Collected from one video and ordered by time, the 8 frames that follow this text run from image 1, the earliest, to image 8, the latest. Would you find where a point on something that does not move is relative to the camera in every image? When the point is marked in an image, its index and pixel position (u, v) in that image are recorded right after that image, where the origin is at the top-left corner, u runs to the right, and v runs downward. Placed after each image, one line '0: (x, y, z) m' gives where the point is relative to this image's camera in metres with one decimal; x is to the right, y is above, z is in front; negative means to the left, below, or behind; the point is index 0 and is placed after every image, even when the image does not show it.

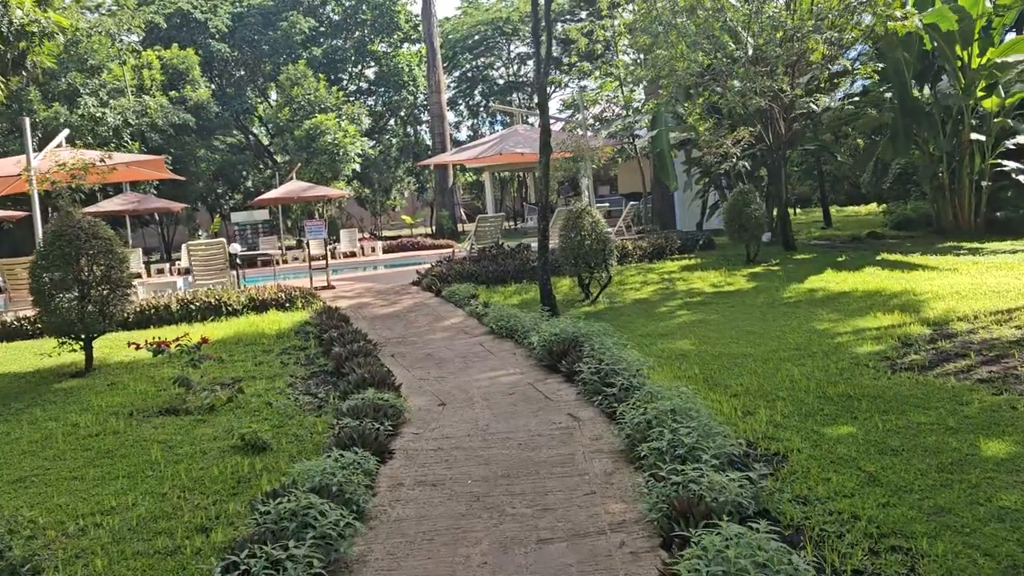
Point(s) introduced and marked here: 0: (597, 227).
0: (+1.0, +0.7, +9.6) m
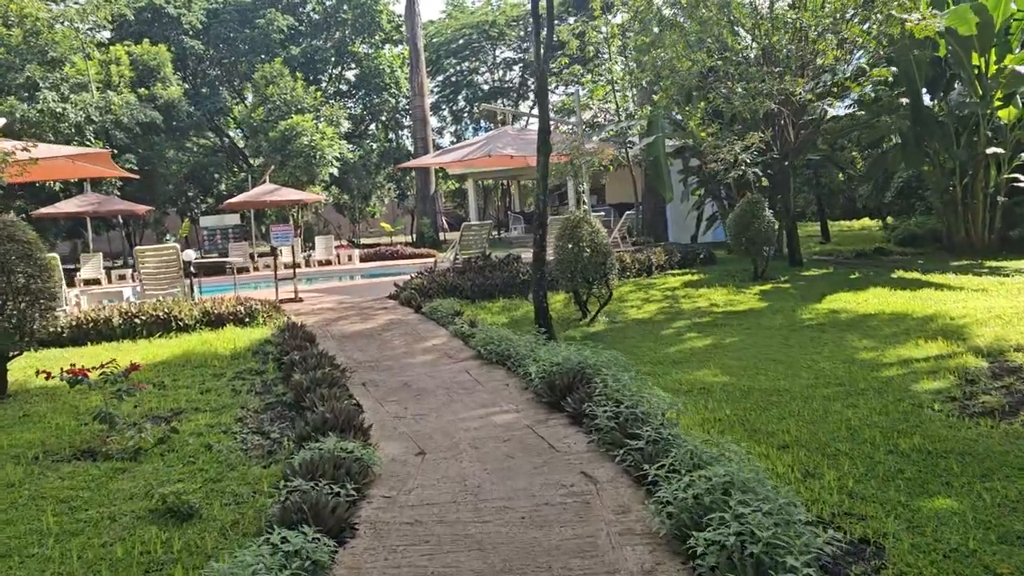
0: (+0.9, +0.5, +8.6) m
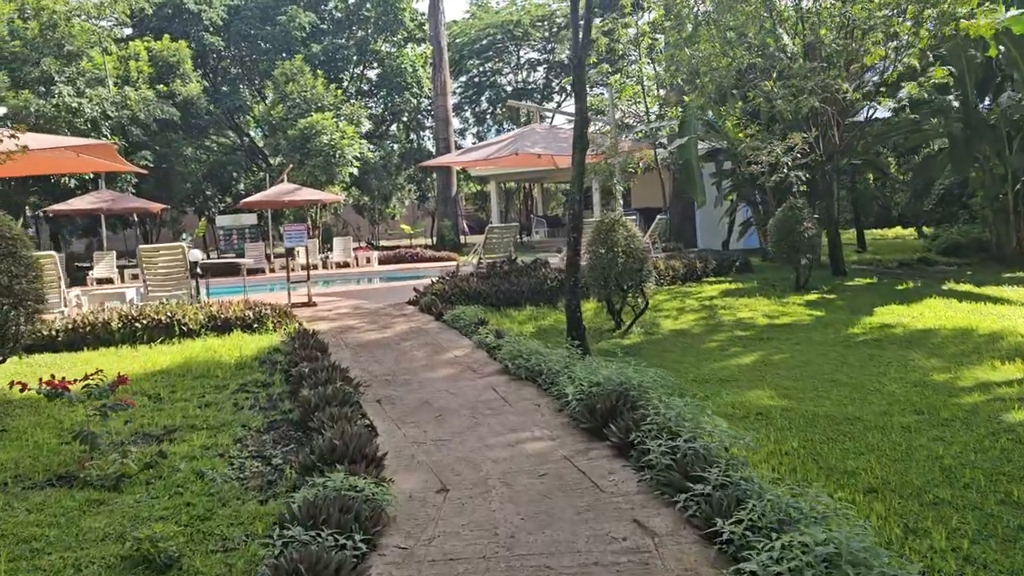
0: (+1.1, +0.4, +7.9) m
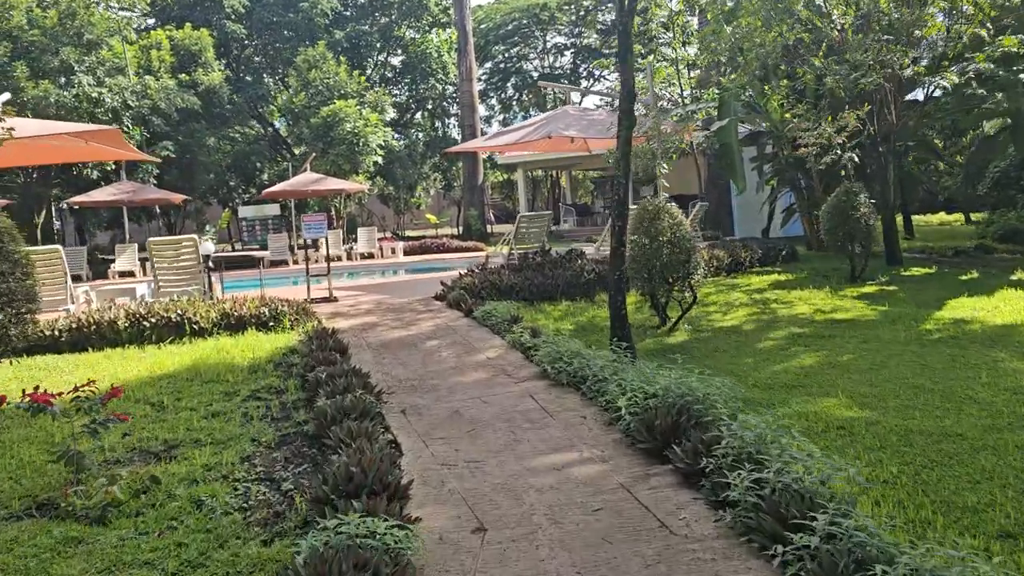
0: (+1.4, +0.5, +7.3) m
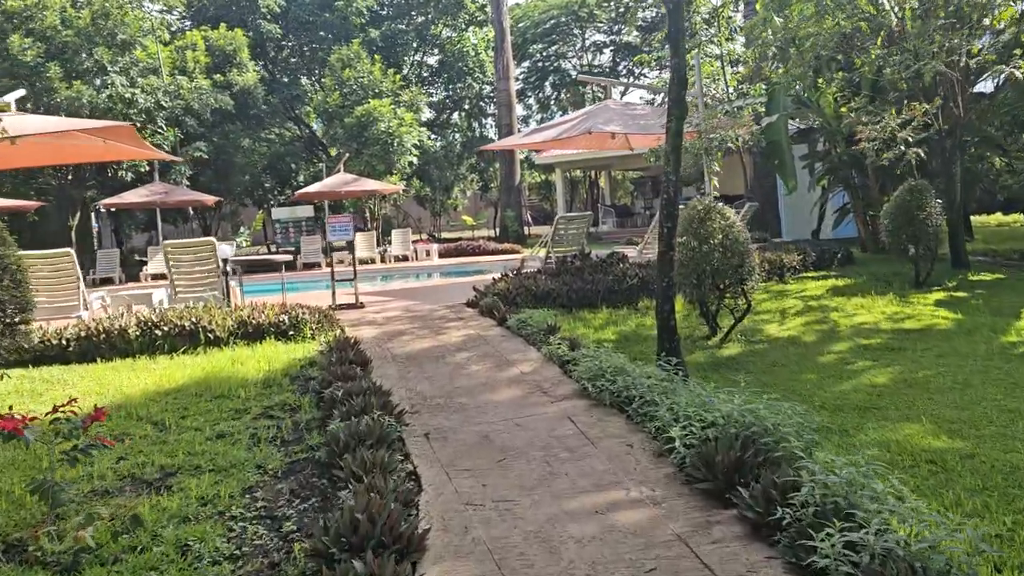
0: (+1.7, +0.4, +6.6) m
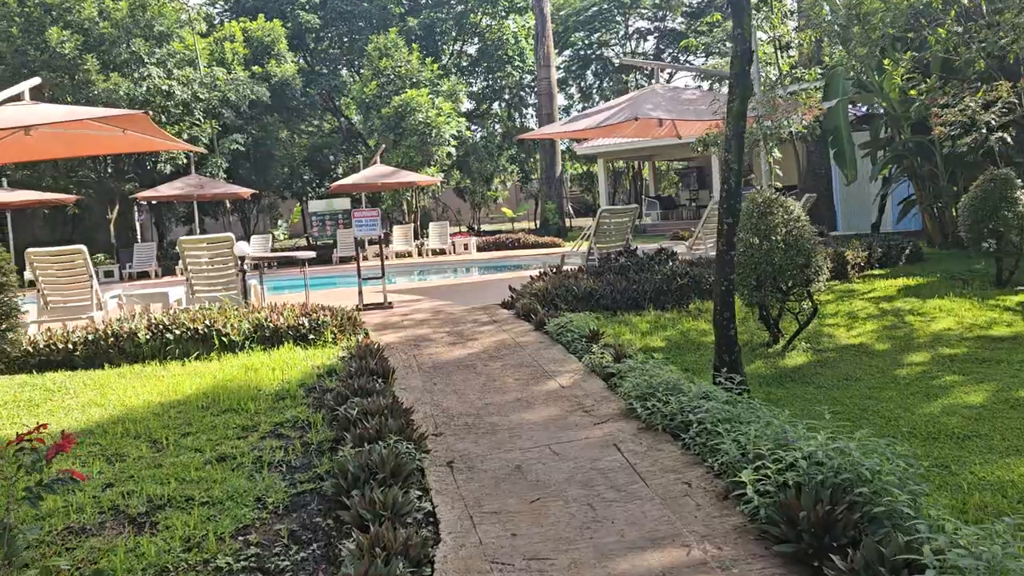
0: (+2.0, +0.4, +5.9) m
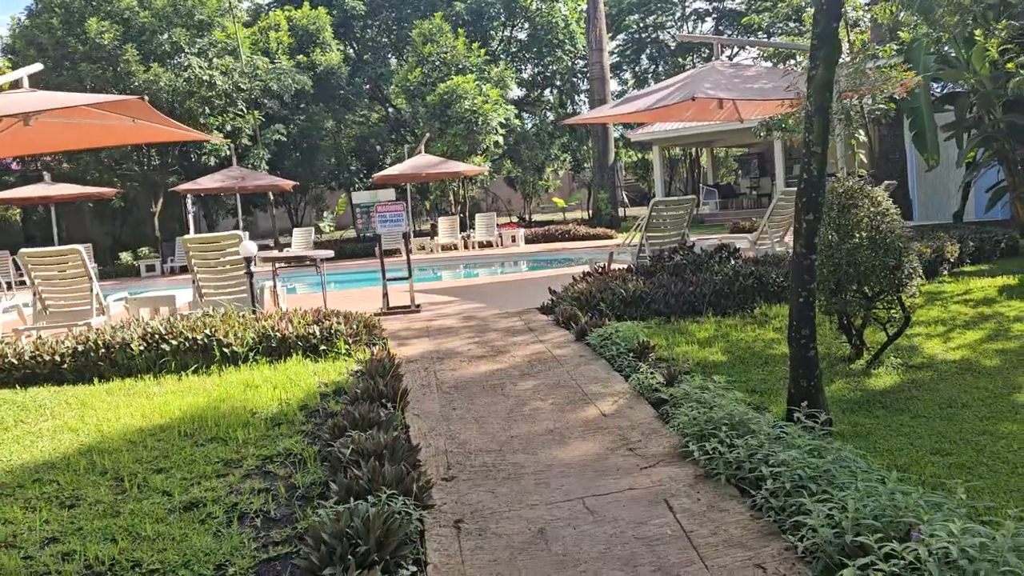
0: (+2.2, +0.4, +5.0) m
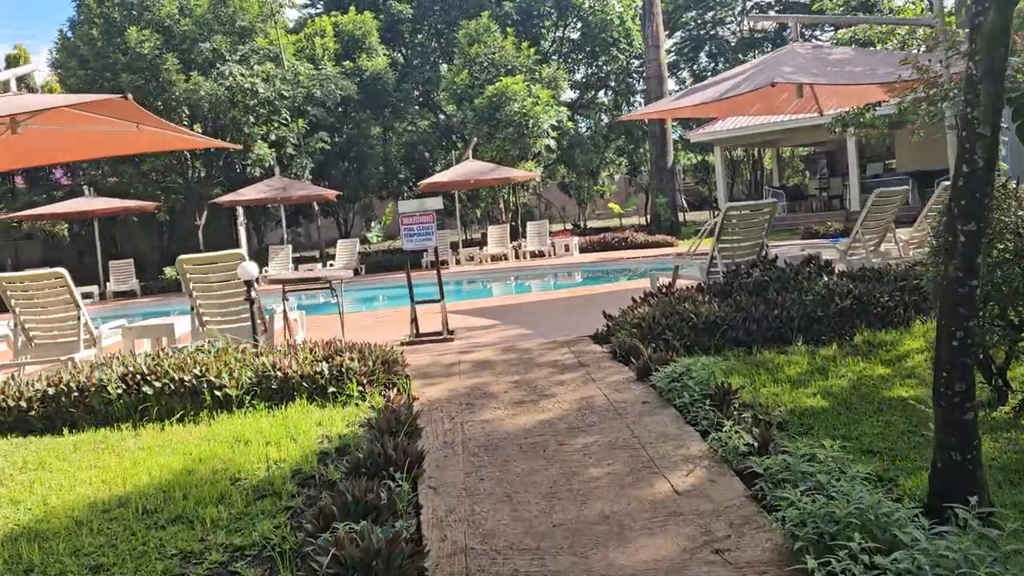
0: (+2.4, +0.3, +3.9) m
